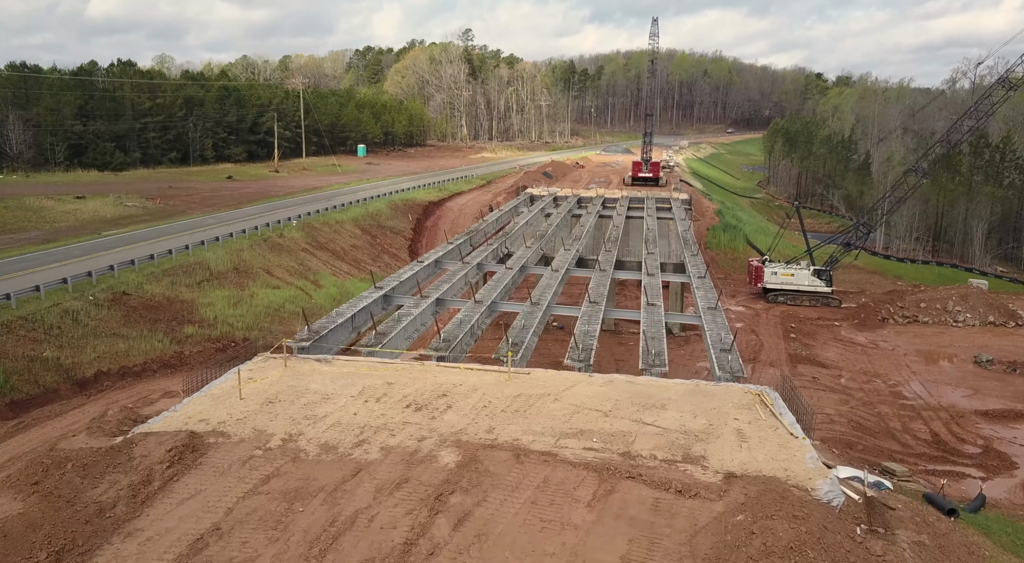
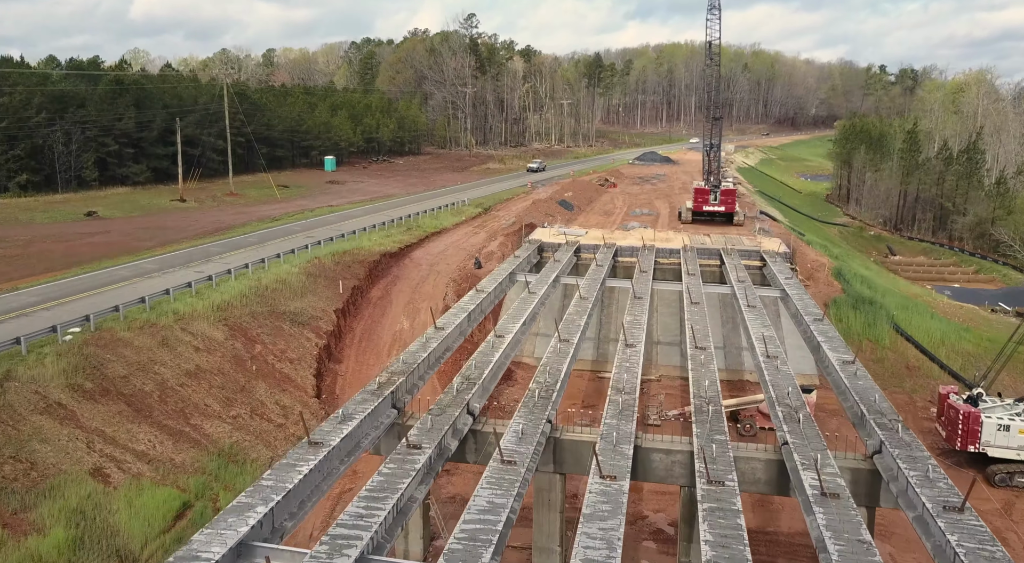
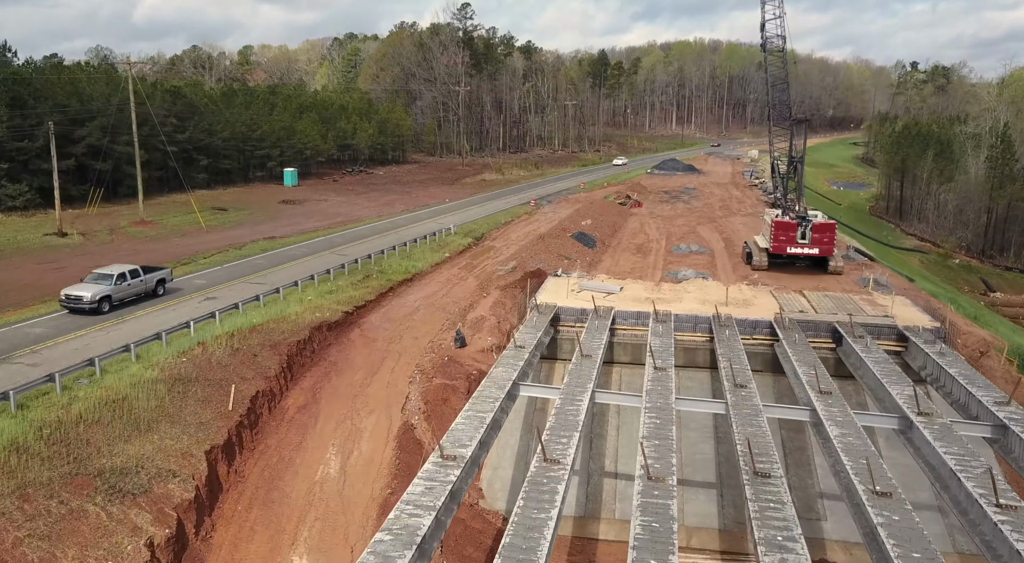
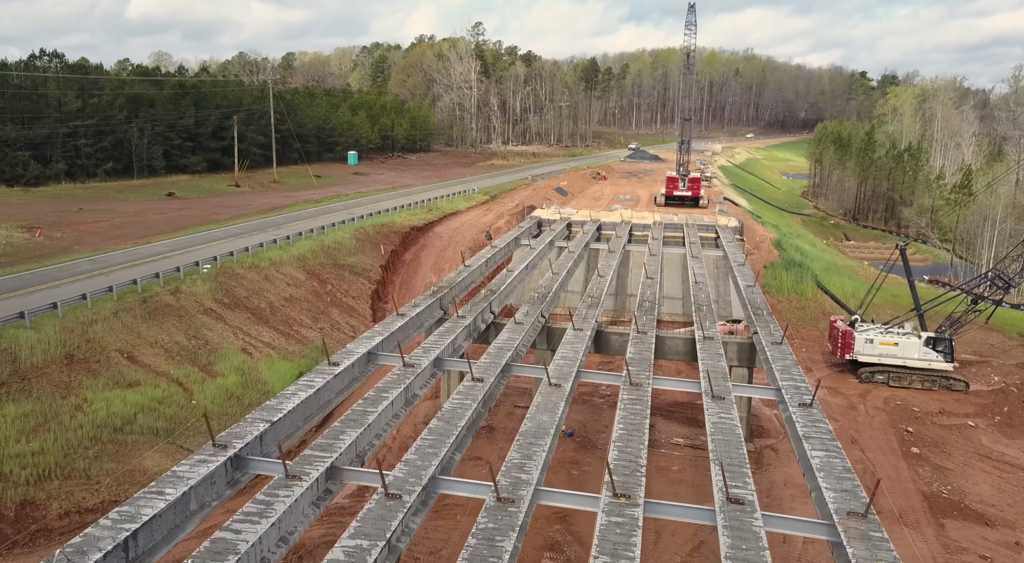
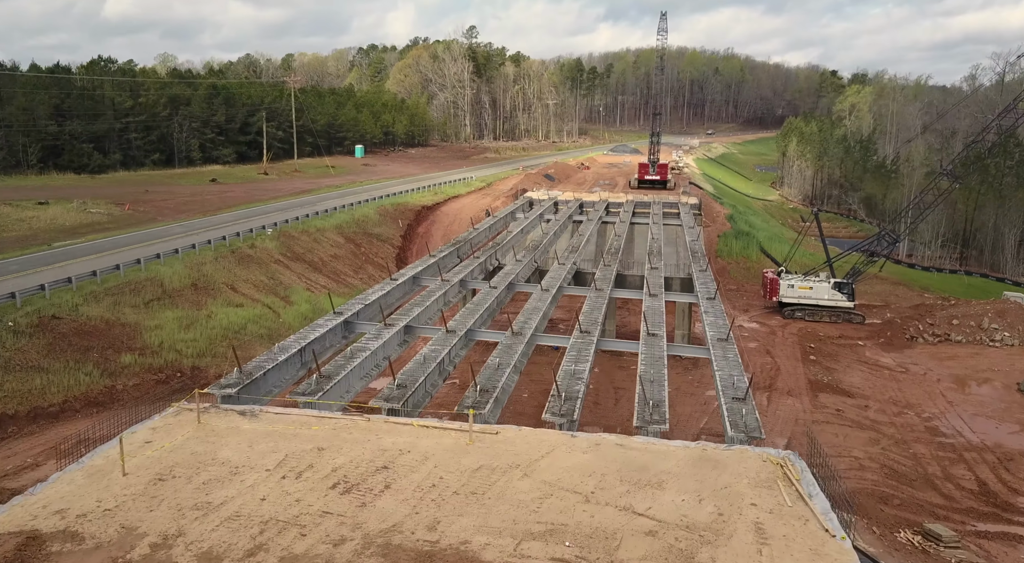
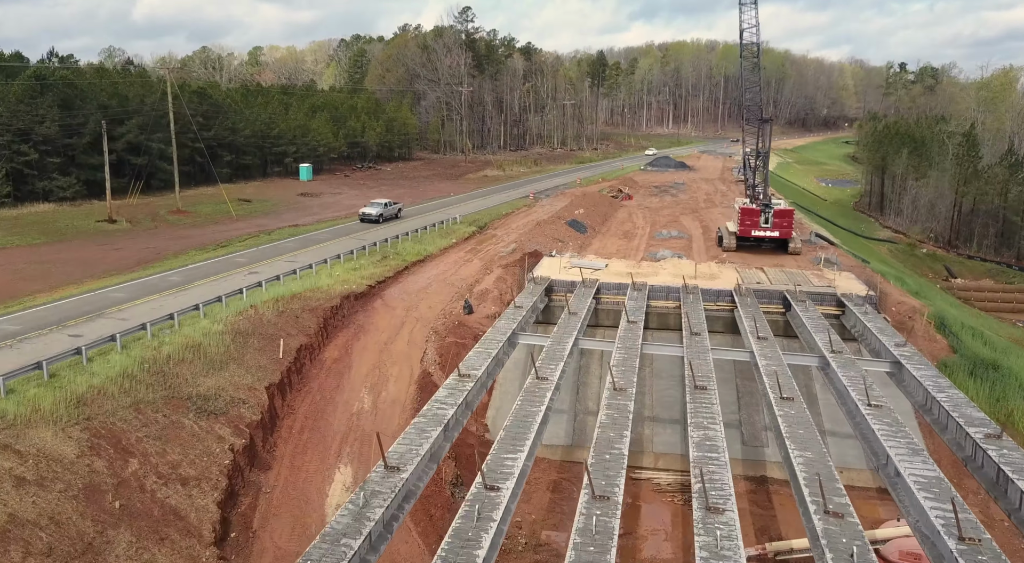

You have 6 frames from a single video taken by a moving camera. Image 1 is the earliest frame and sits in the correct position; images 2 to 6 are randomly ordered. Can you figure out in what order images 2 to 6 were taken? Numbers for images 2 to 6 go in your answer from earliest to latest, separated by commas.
5, 4, 2, 6, 3
